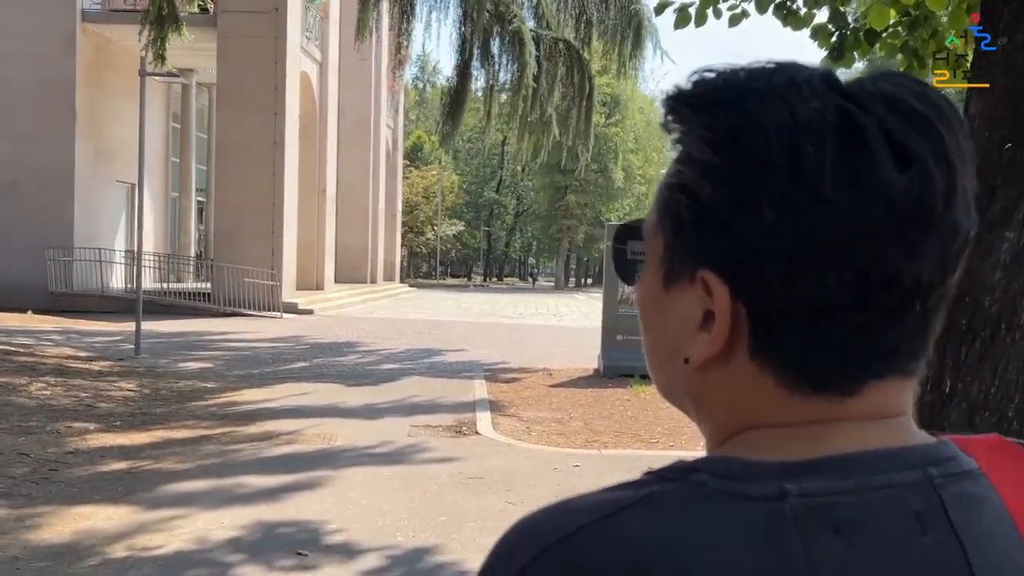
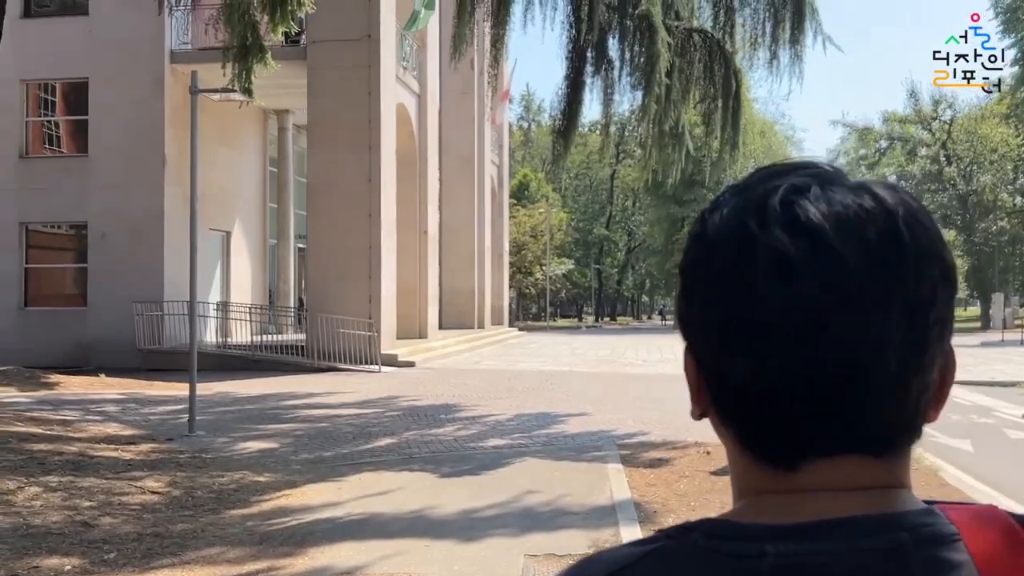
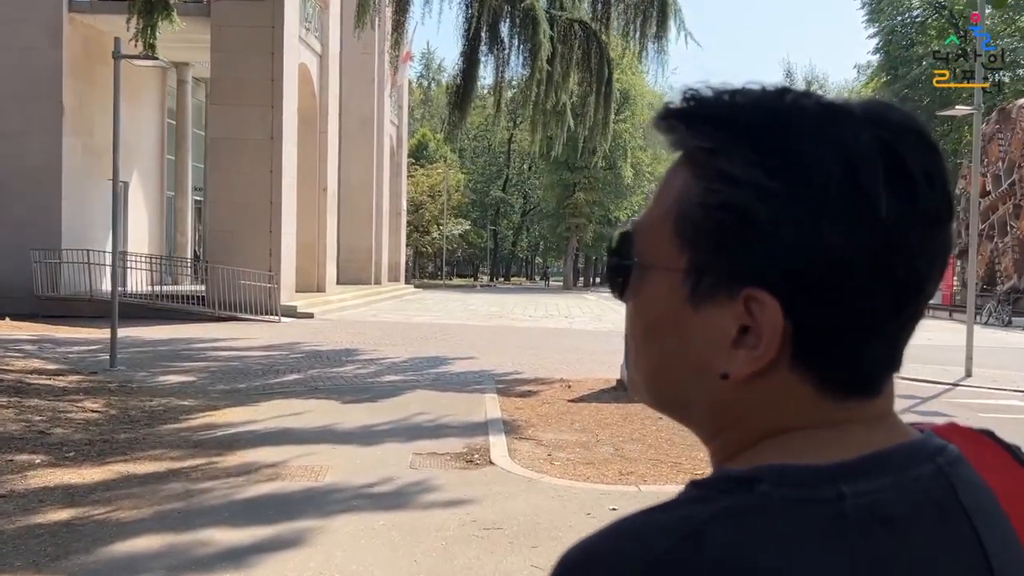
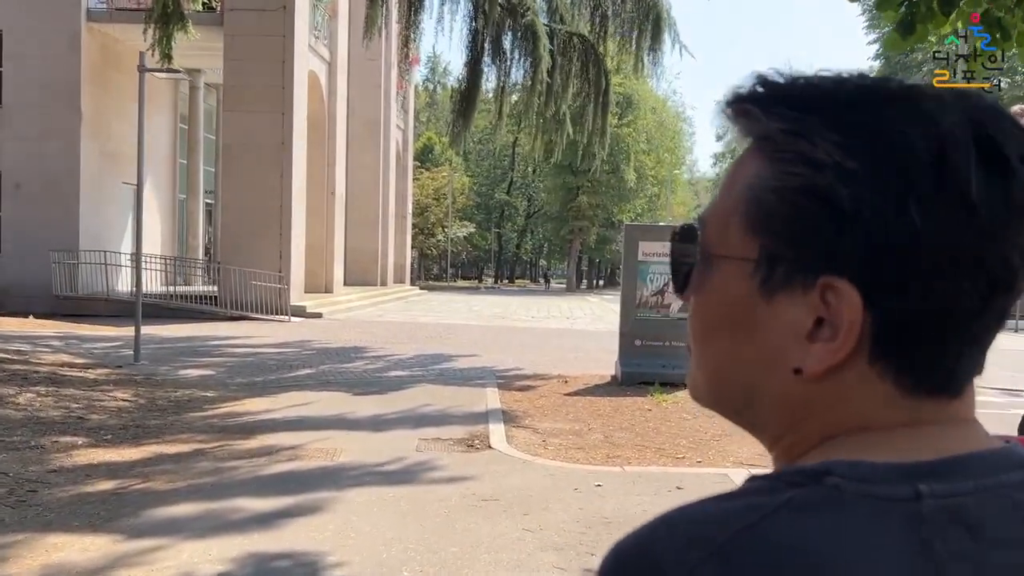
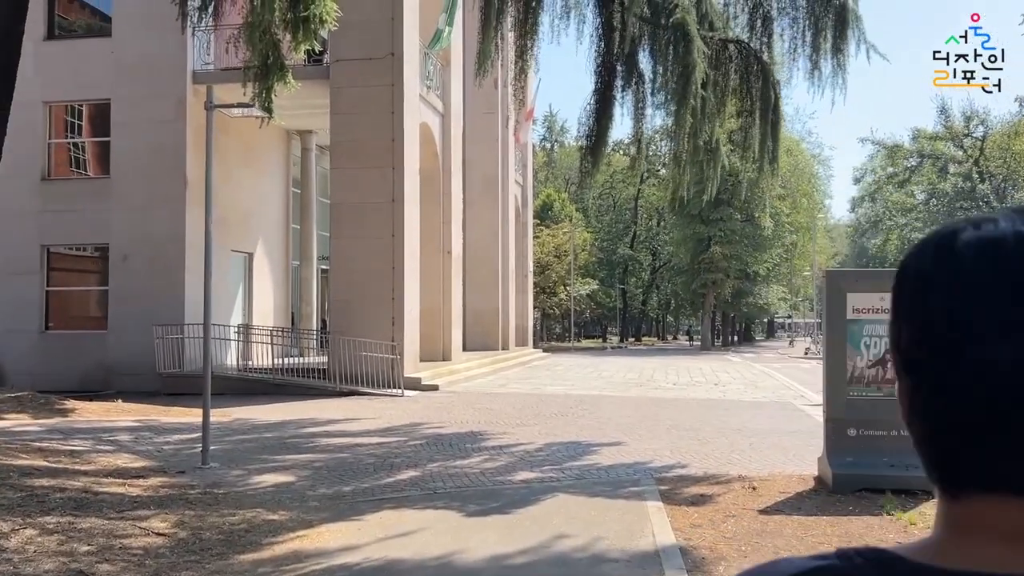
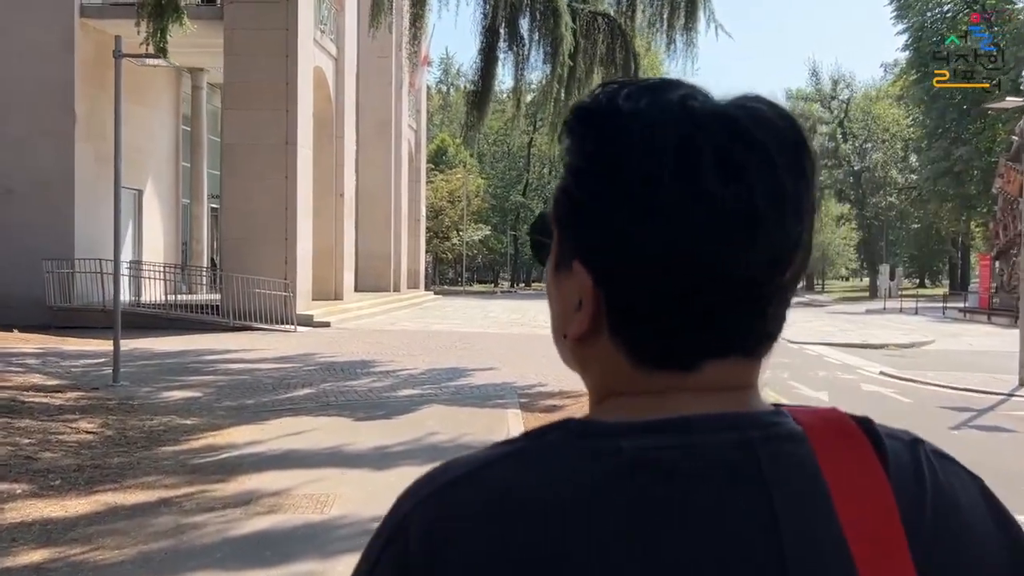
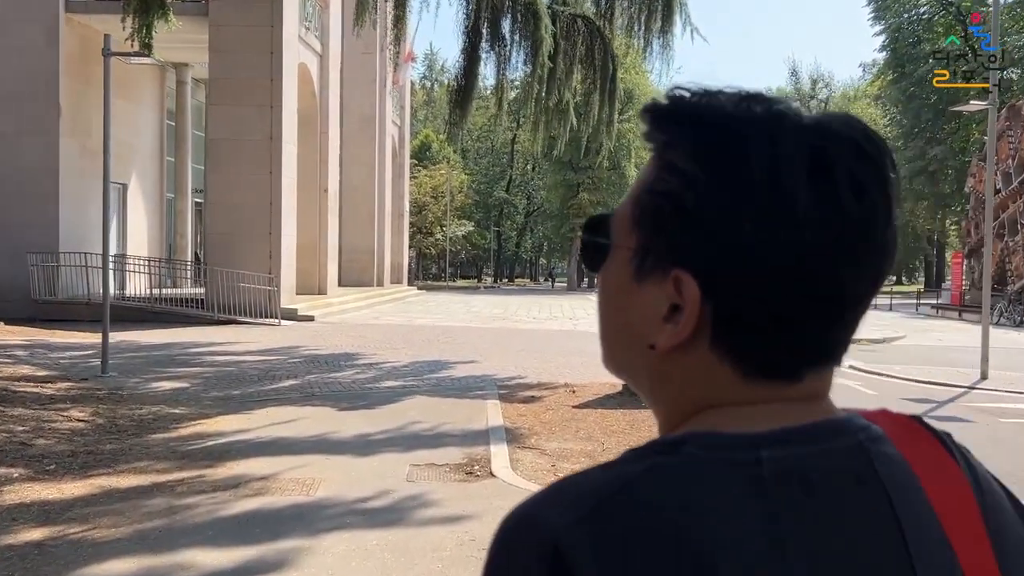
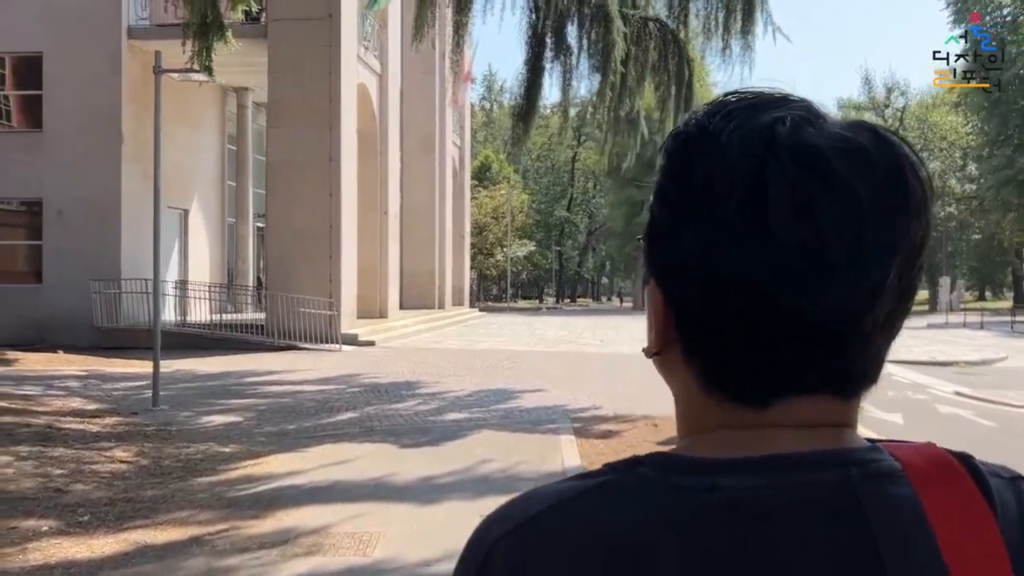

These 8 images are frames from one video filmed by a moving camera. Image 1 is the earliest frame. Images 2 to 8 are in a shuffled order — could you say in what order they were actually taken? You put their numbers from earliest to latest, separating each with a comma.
4, 3, 7, 6, 8, 2, 5
